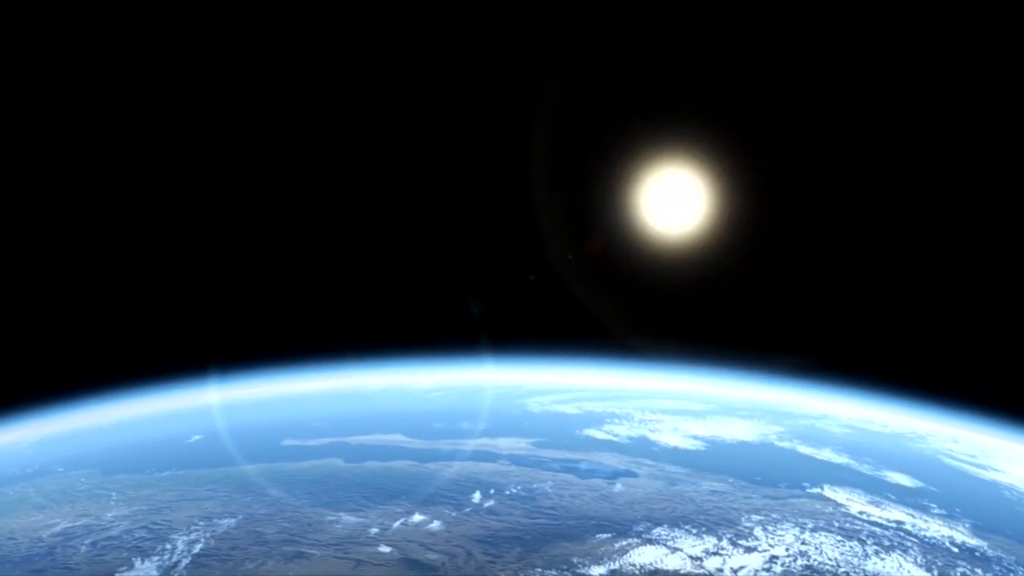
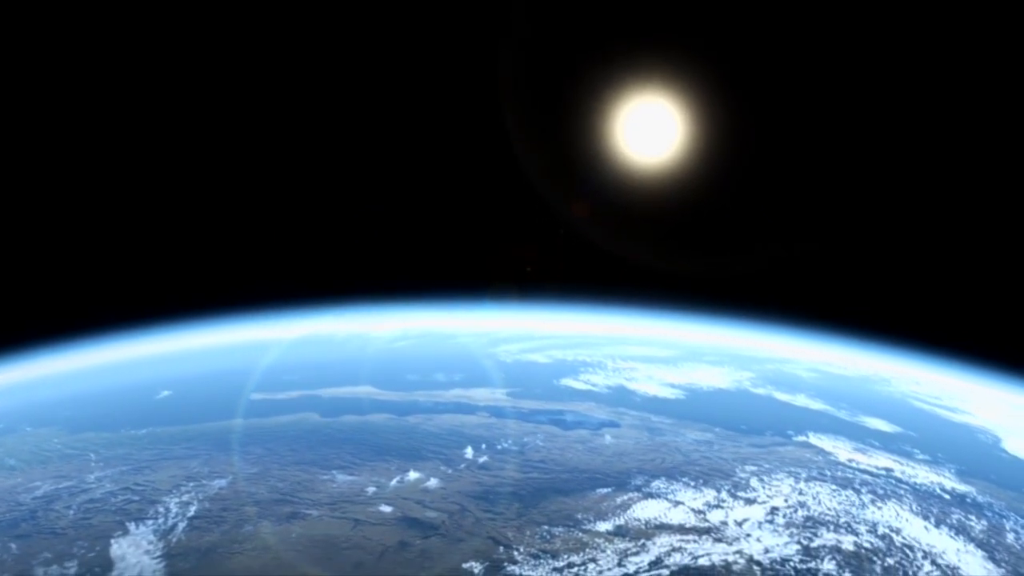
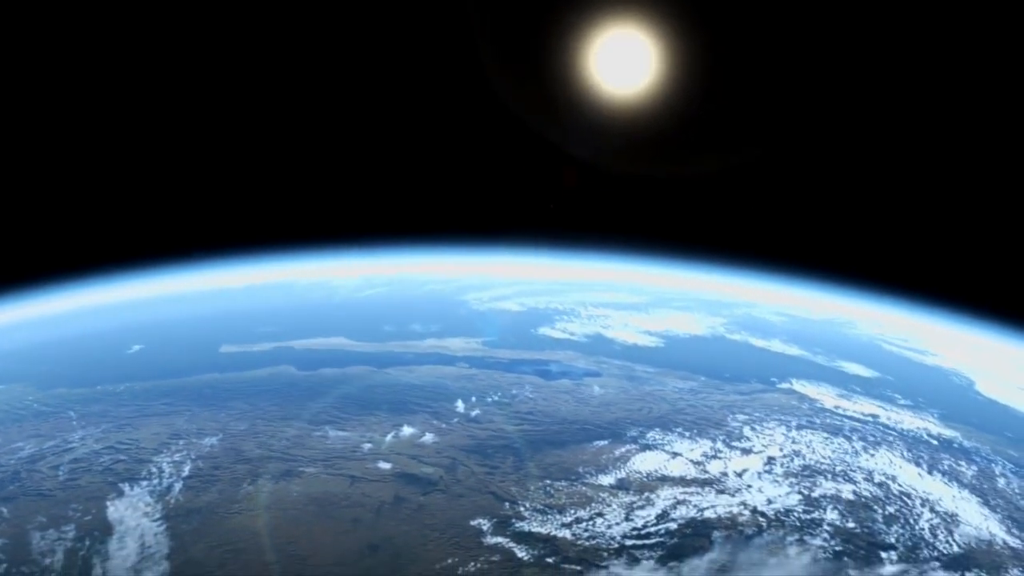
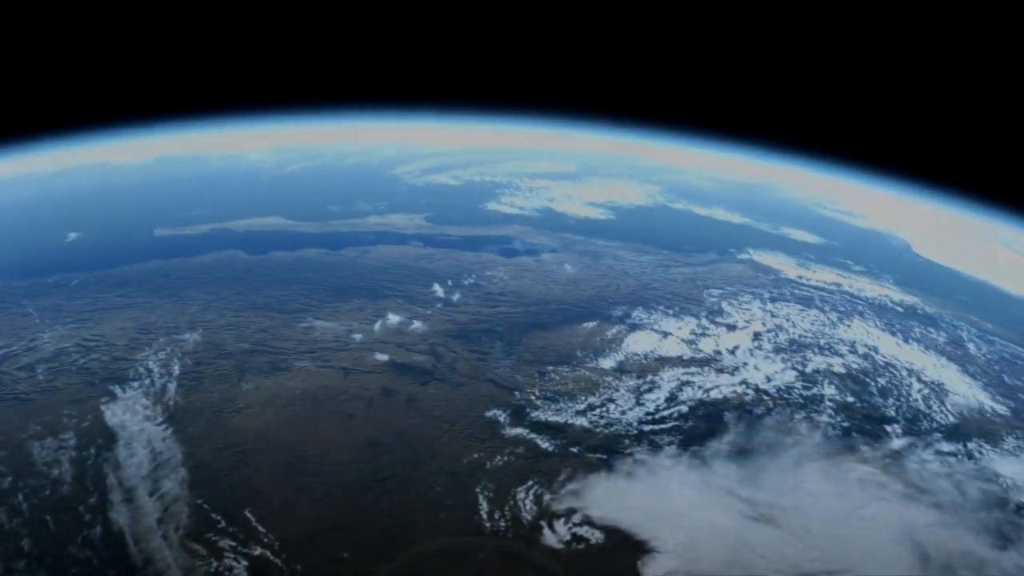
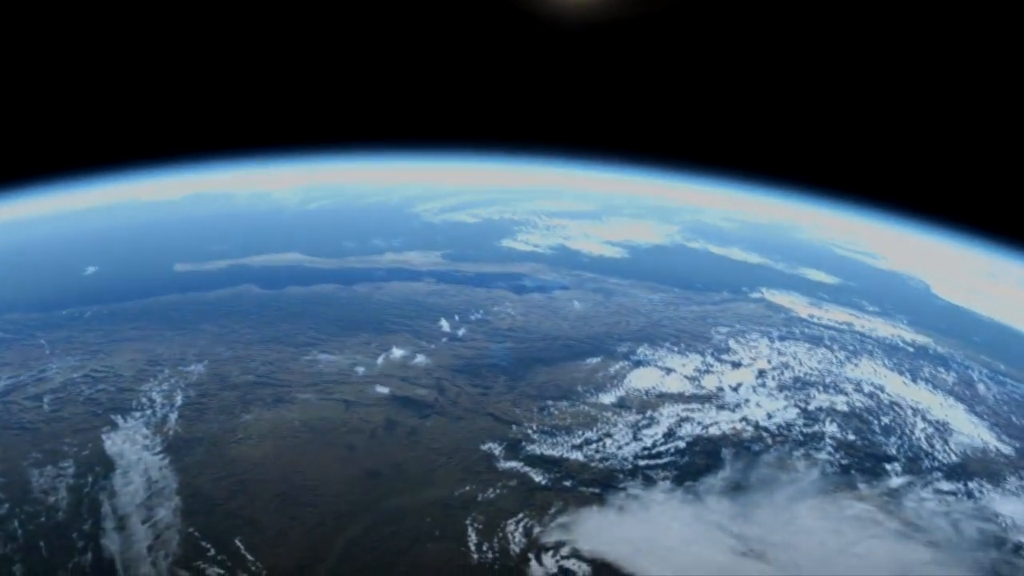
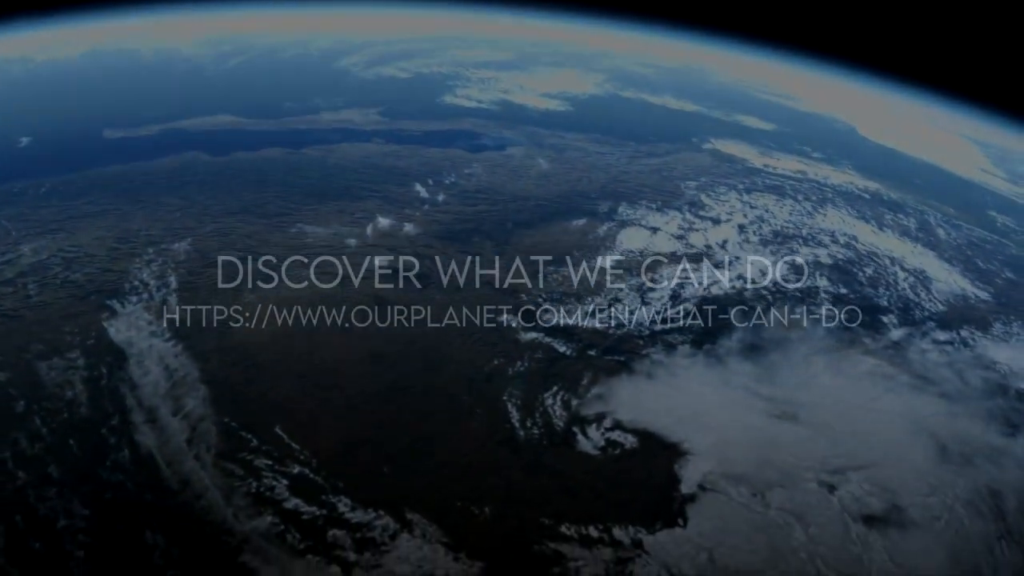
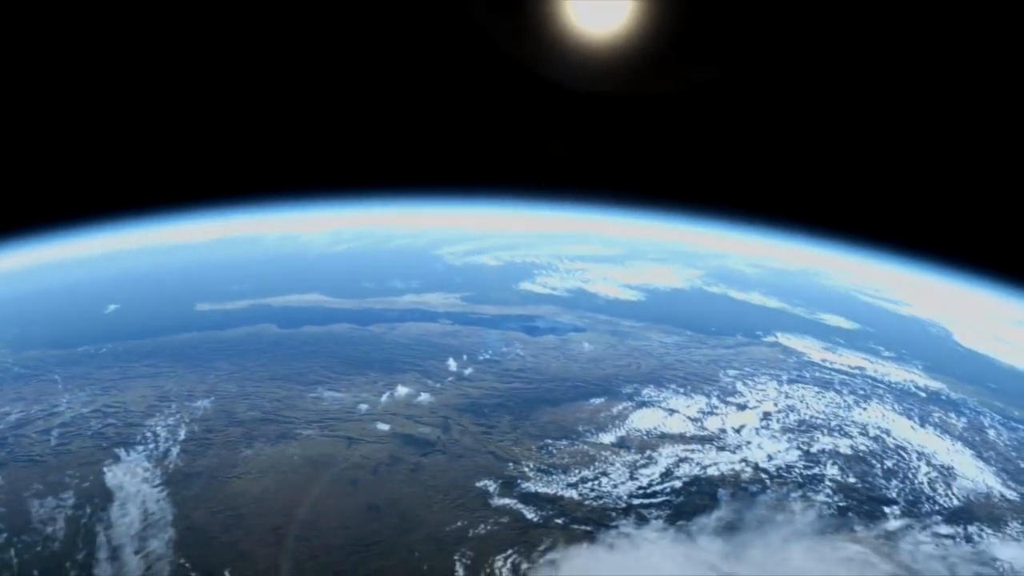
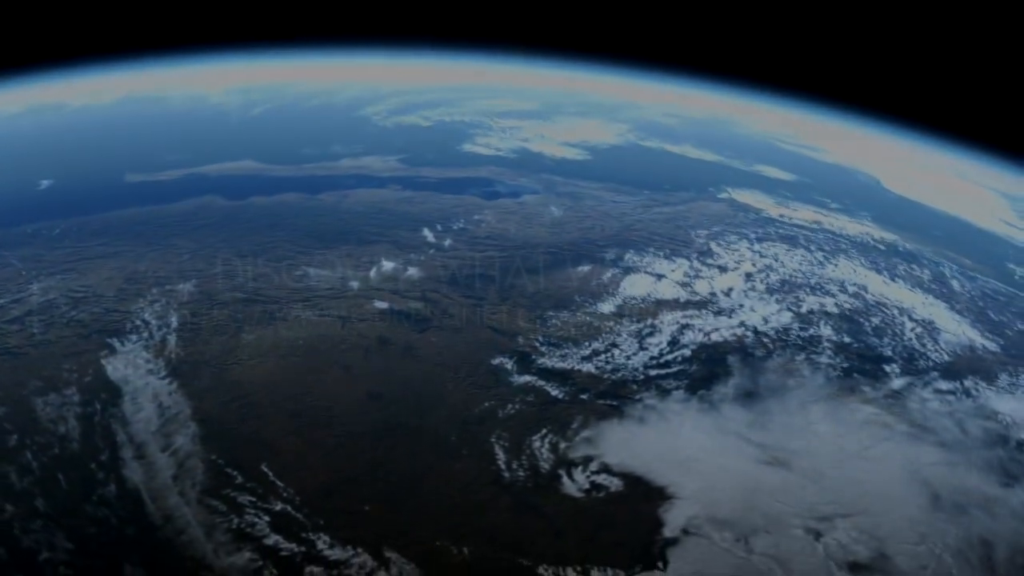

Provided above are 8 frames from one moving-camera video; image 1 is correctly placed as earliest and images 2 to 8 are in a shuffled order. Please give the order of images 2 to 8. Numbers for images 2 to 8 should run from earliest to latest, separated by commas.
2, 3, 7, 5, 4, 8, 6
